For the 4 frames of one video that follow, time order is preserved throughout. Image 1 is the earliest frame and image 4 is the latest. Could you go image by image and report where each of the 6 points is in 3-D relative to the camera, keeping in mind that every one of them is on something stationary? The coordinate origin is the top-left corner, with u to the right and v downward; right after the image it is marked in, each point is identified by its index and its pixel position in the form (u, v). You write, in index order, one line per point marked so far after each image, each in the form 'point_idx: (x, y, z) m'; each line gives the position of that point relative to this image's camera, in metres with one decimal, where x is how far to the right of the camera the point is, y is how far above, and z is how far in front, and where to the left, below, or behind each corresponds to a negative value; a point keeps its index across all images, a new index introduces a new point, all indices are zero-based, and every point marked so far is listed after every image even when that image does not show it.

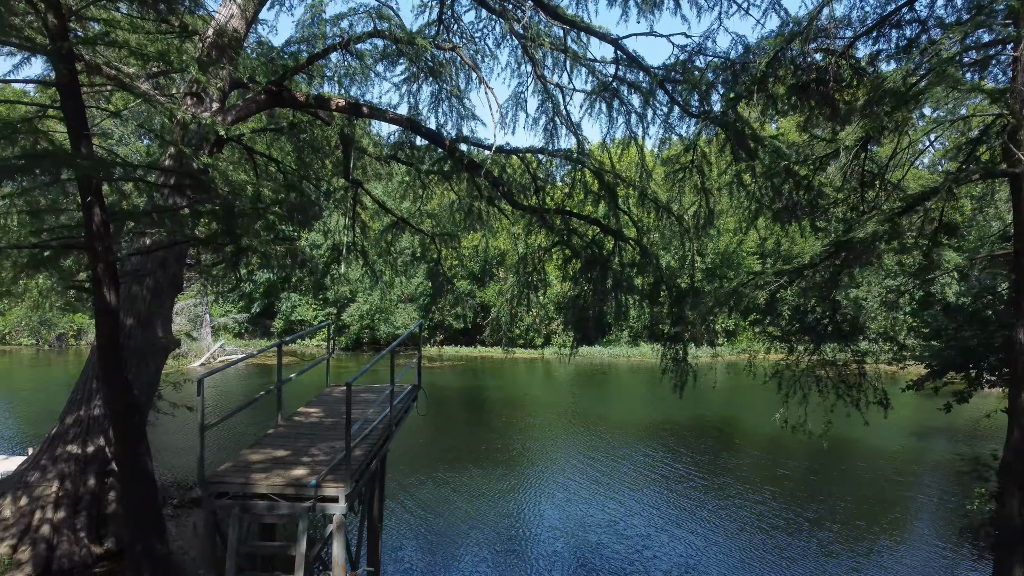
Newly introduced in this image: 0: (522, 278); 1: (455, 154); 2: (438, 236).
0: (+0.1, +0.1, +6.9) m
1: (-0.5, +1.2, +6.0) m
2: (-0.9, +0.6, +7.8) m
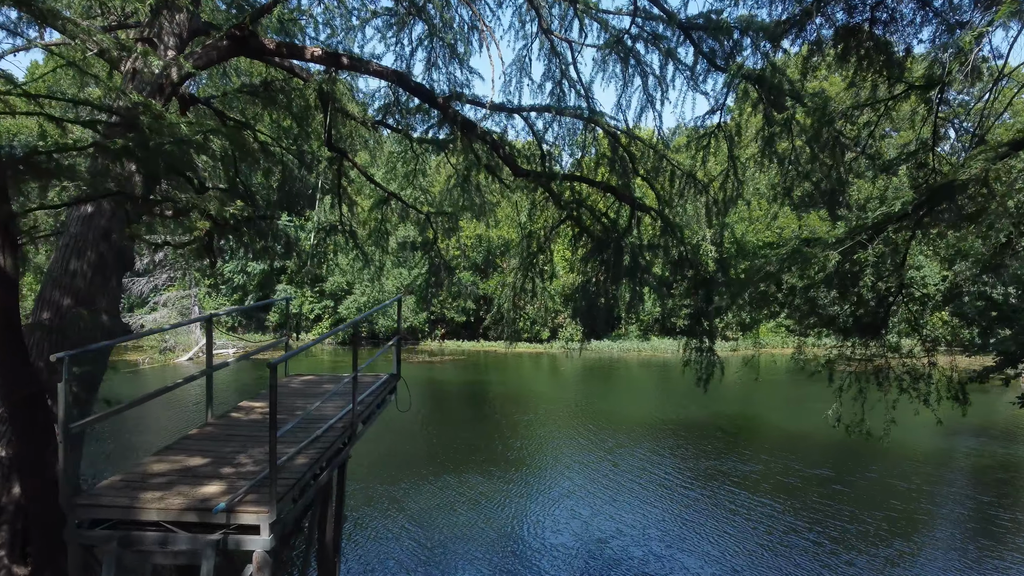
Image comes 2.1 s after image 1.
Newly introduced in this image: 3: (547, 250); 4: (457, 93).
0: (+0.1, +0.3, +6.2) m
1: (-0.5, +1.4, +5.3) m
2: (-0.8, +0.8, +7.1) m
3: (+0.3, +0.3, +6.2) m
4: (-0.4, +1.5, +5.3) m
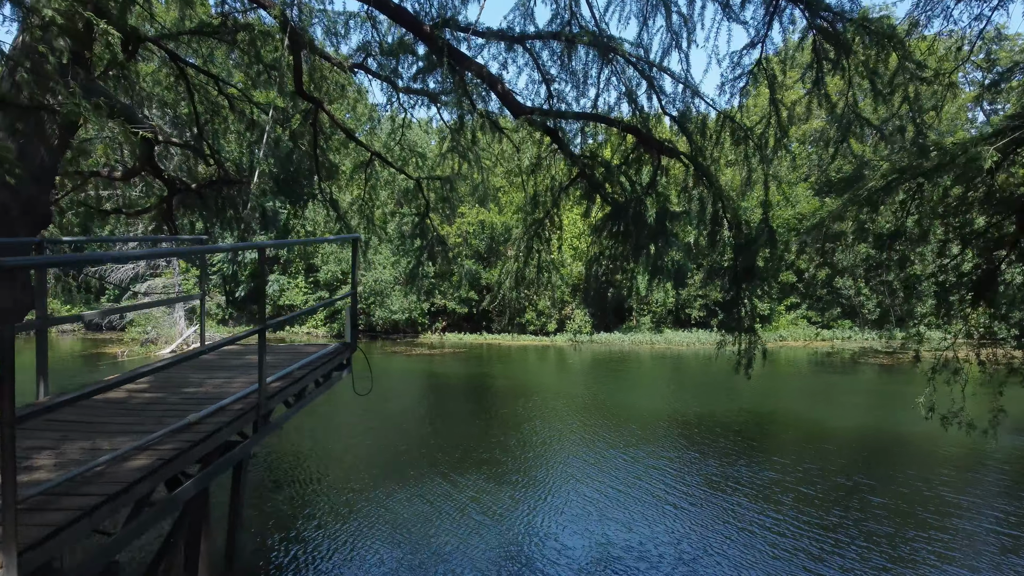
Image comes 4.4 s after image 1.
0: (+0.1, +0.5, +5.4) m
1: (-0.5, +1.6, +4.5) m
2: (-0.8, +1.0, +6.3) m
3: (+0.4, +0.6, +5.4) m
4: (-0.4, +1.7, +4.4) m
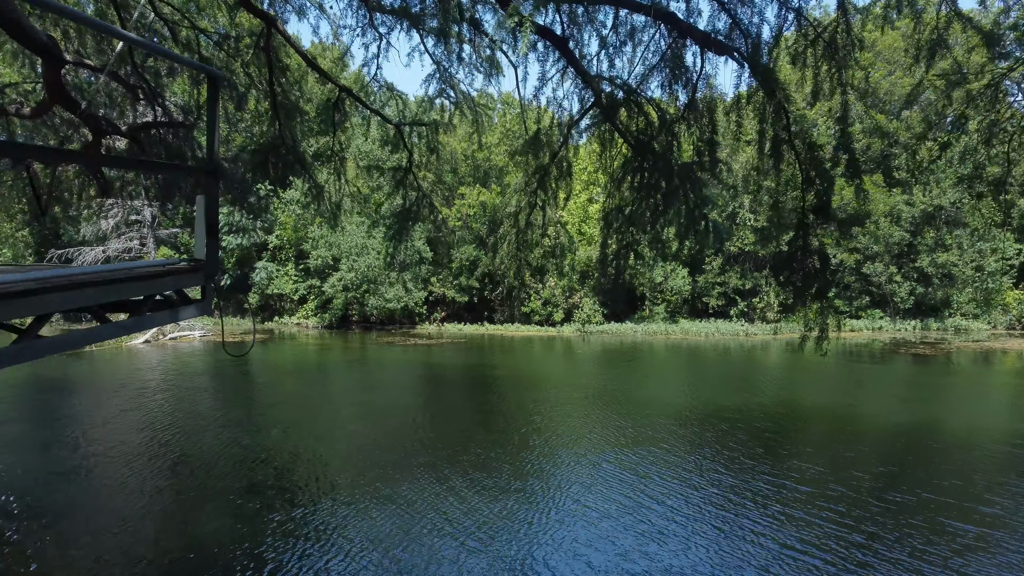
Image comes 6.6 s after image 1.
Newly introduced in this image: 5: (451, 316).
0: (+0.1, +0.7, +4.4) m
1: (-0.5, +1.8, +3.5) m
2: (-0.8, +1.2, +5.3) m
3: (+0.3, +0.8, +4.4) m
4: (-0.4, +2.0, +3.4) m
5: (-1.7, -0.8, +19.0) m
